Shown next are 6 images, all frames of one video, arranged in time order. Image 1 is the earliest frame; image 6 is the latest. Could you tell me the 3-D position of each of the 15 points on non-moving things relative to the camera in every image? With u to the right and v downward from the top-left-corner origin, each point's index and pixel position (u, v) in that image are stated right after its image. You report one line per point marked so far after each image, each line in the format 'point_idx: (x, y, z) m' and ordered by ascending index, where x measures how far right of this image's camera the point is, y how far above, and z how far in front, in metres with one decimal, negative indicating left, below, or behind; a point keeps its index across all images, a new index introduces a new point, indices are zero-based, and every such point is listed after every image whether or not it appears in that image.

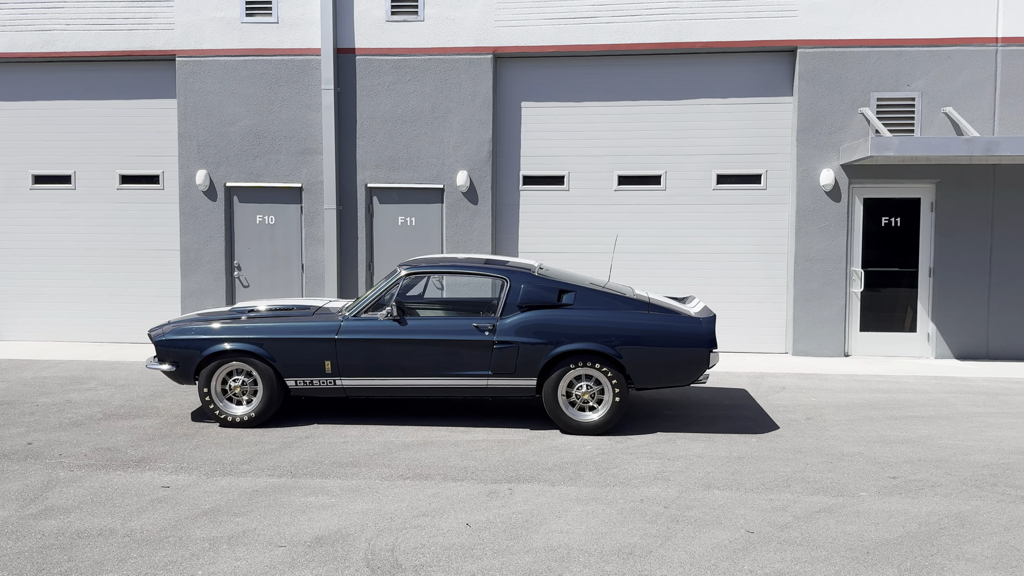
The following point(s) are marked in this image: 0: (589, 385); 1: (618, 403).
0: (+0.7, -0.9, +7.3) m
1: (+0.9, -1.0, +7.2) m
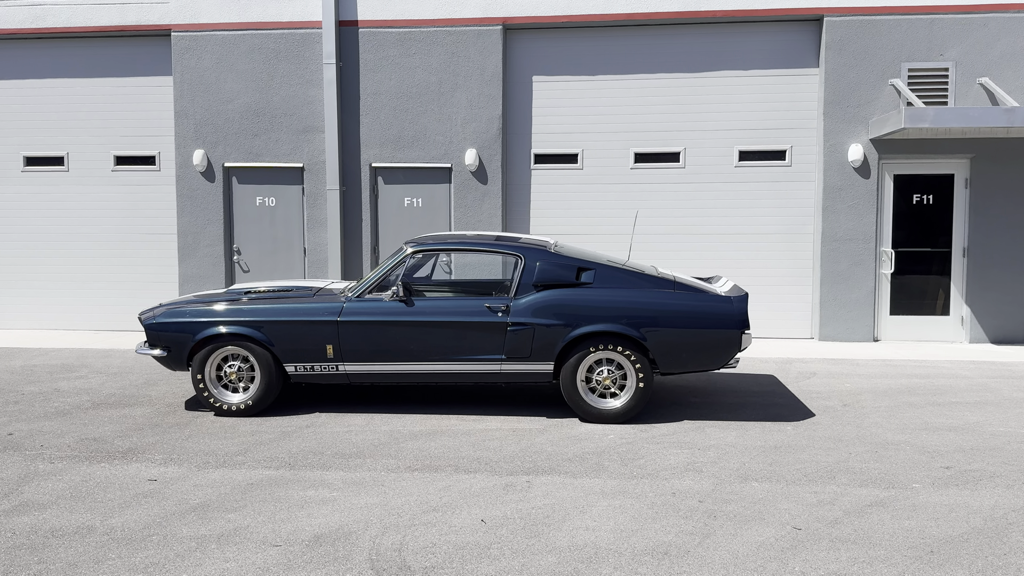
0: (+0.8, -0.7, +6.8) m
1: (+1.0, -0.8, +6.7) m
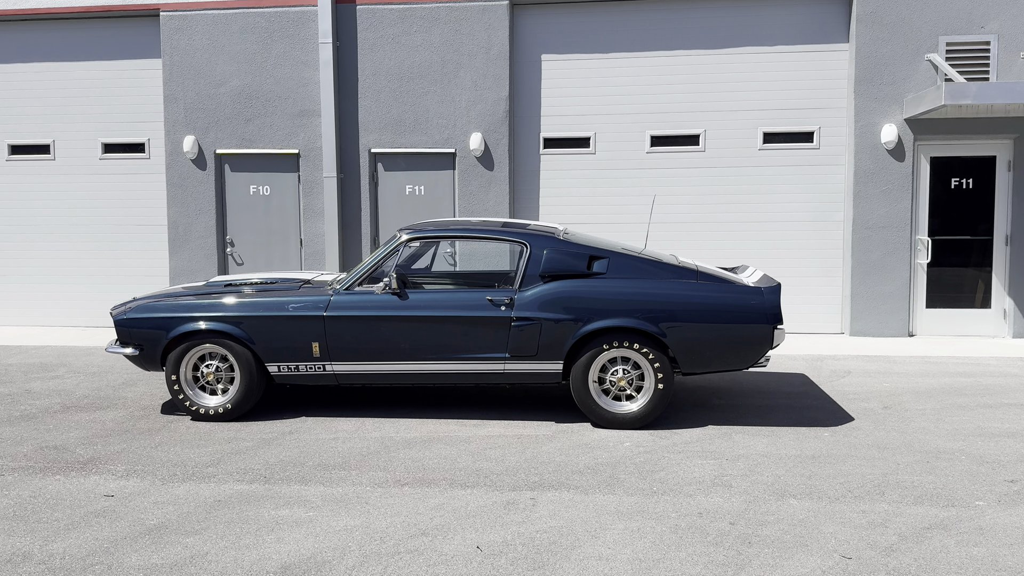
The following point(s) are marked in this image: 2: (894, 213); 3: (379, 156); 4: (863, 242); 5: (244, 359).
0: (+0.8, -0.6, +6.1) m
1: (+1.1, -0.7, +6.0) m
2: (+4.5, +0.9, +10.0) m
3: (-1.7, +1.7, +10.7) m
4: (+4.2, +0.5, +10.0) m
5: (-2.0, -0.5, +6.3) m
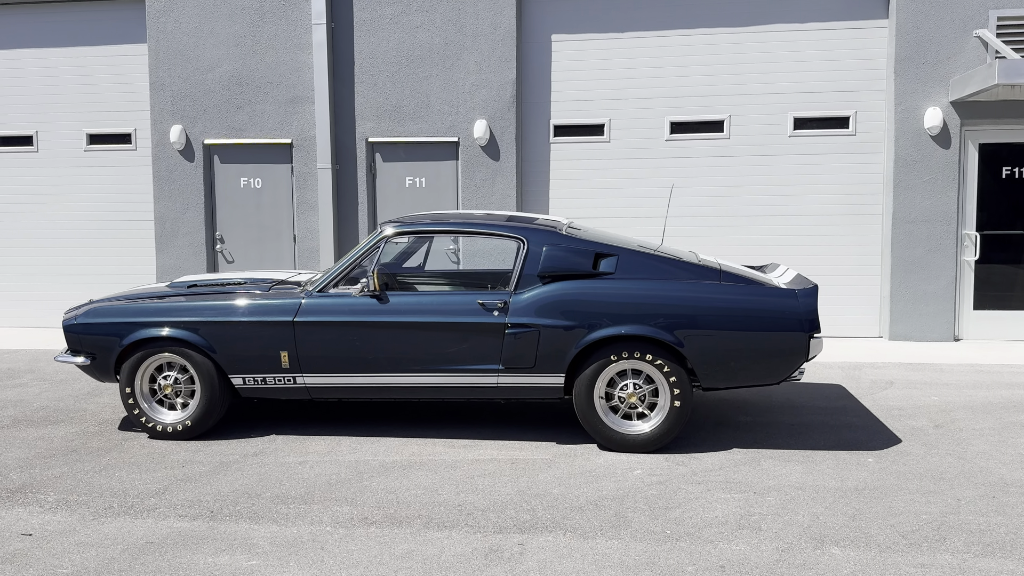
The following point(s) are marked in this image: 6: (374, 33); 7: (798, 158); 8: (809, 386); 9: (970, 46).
0: (+0.8, -0.6, +5.3) m
1: (+1.0, -0.7, +5.2) m
2: (+4.6, +0.9, +9.1) m
3: (-1.6, +1.7, +9.9) m
4: (+4.2, +0.5, +9.1) m
5: (-2.0, -0.5, +5.6) m
6: (-1.6, +2.9, +9.8) m
7: (+3.2, +1.5, +9.5) m
8: (+2.5, -0.8, +7.0) m
9: (+4.8, +2.5, +8.9) m
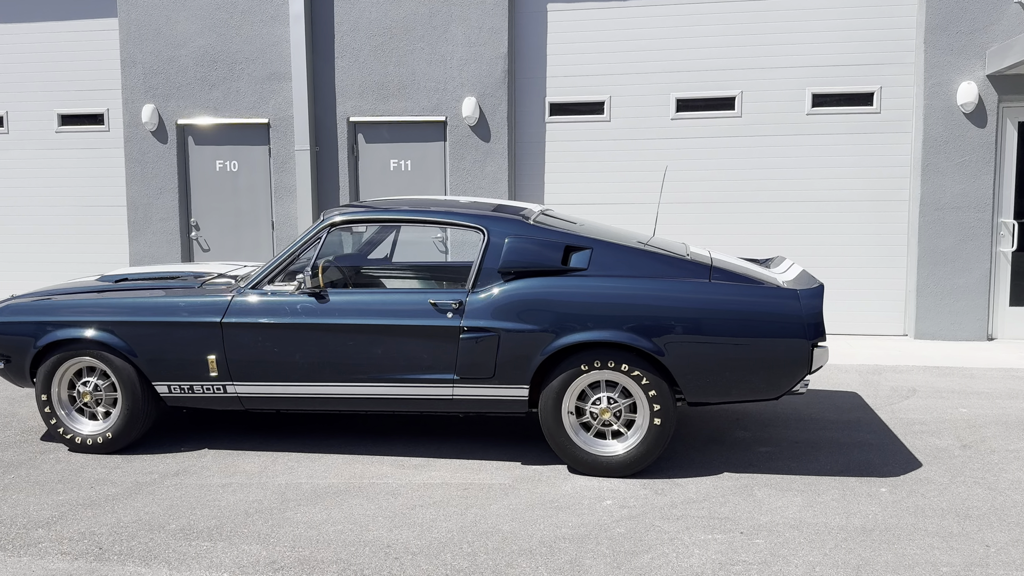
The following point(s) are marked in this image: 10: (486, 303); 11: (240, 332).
0: (+0.5, -0.6, +4.6) m
1: (+0.8, -0.7, +4.5) m
2: (+4.4, +0.9, +8.2) m
3: (-1.7, +1.8, +9.3) m
4: (+4.1, +0.6, +8.3) m
5: (-2.2, -0.5, +4.9) m
6: (-1.7, +3.0, +9.1) m
7: (+3.1, +1.5, +8.6) m
8: (+2.3, -0.8, +6.2) m
9: (+4.7, +2.6, +8.0) m
10: (-0.1, -0.1, +4.6) m
11: (-1.5, -0.2, +4.8) m
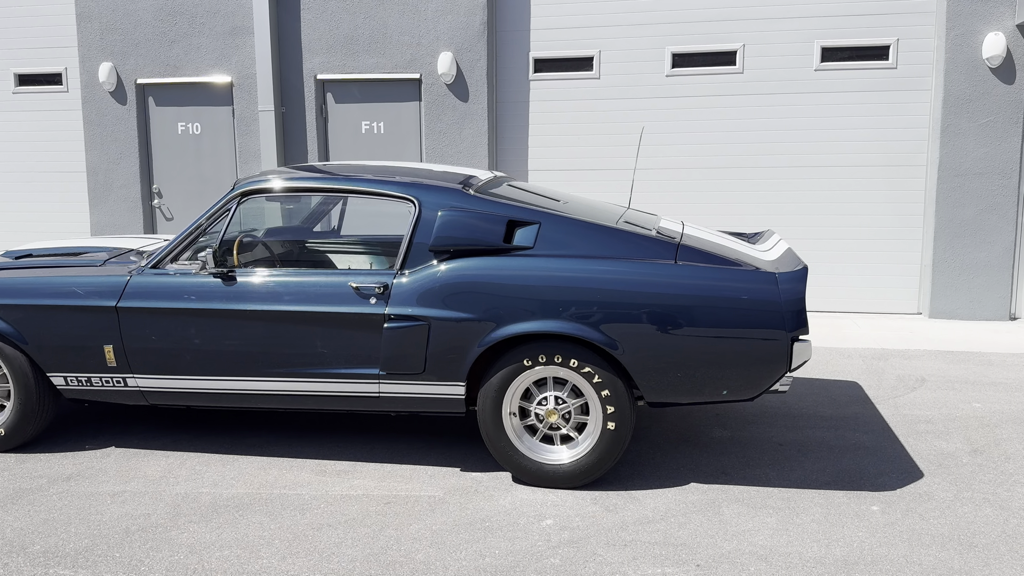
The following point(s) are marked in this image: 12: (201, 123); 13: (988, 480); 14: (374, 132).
0: (+0.2, -0.5, +4.0) m
1: (+0.5, -0.7, +3.9) m
2: (+4.2, +1.2, +7.4) m
3: (-1.9, +2.1, +8.6) m
4: (+3.9, +0.8, +7.5) m
5: (-2.5, -0.4, +4.4) m
6: (-1.9, +3.3, +8.4) m
7: (+2.9, +1.8, +7.8) m
8: (+2.0, -0.6, +5.6) m
9: (+4.5, +2.8, +7.1) m
10: (-0.5, 0.0, +4.0) m
11: (-1.8, -0.1, +4.2) m
12: (-3.2, +1.7, +8.9) m
13: (+2.3, -0.9, +4.0) m
14: (-1.4, +1.6, +8.5) m
